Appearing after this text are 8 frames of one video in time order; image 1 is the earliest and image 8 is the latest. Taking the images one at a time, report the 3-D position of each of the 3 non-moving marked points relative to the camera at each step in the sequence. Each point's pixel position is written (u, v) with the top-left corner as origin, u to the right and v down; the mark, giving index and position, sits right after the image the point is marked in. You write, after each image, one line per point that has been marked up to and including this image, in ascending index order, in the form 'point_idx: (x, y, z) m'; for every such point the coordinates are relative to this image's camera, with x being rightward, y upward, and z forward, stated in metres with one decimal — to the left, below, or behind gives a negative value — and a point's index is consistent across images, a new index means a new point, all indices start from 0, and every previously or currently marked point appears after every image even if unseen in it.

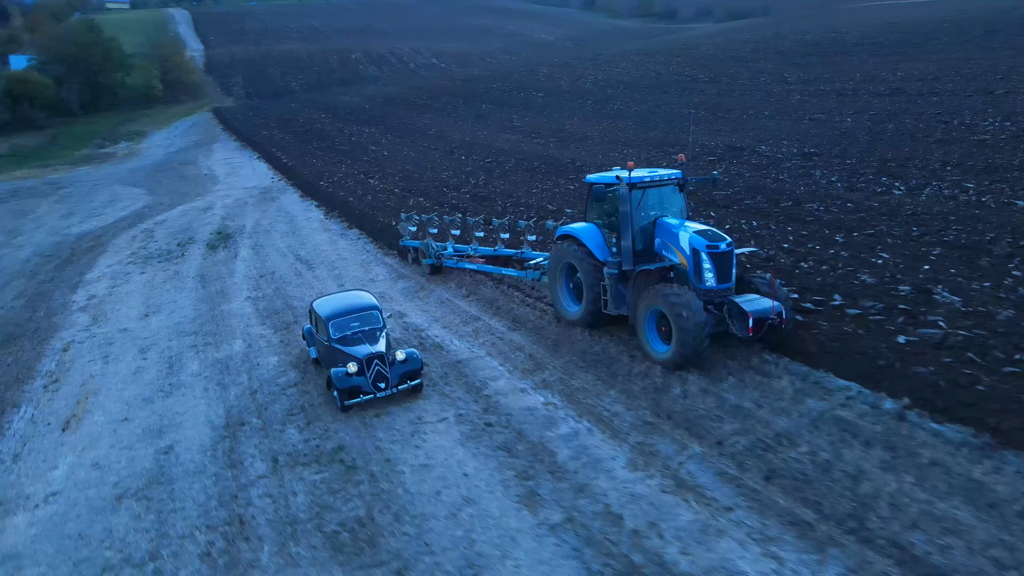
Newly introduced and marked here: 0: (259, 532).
0: (-2.2, -2.1, +6.3) m
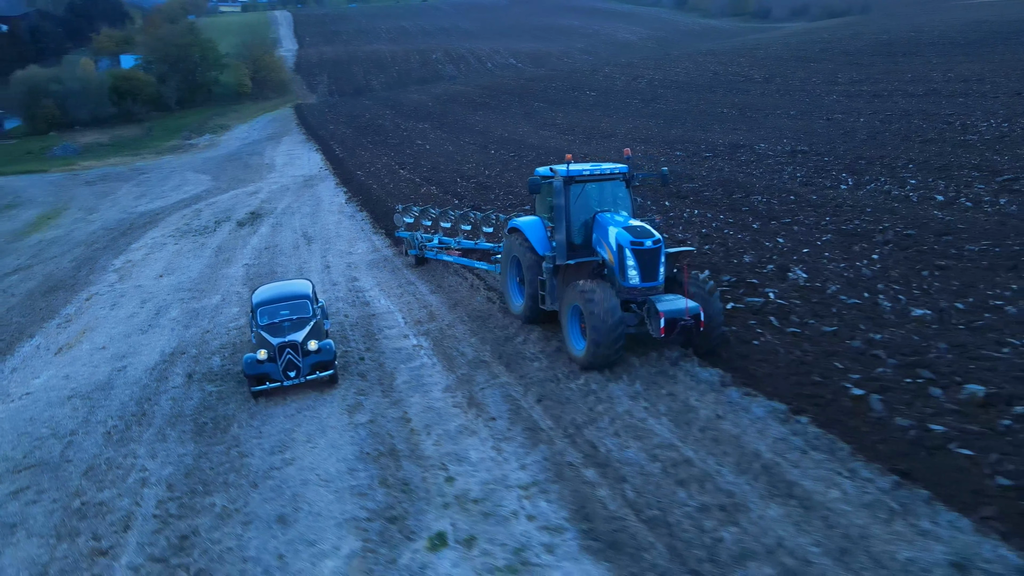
0: (-4.0, -1.5, +8.2) m
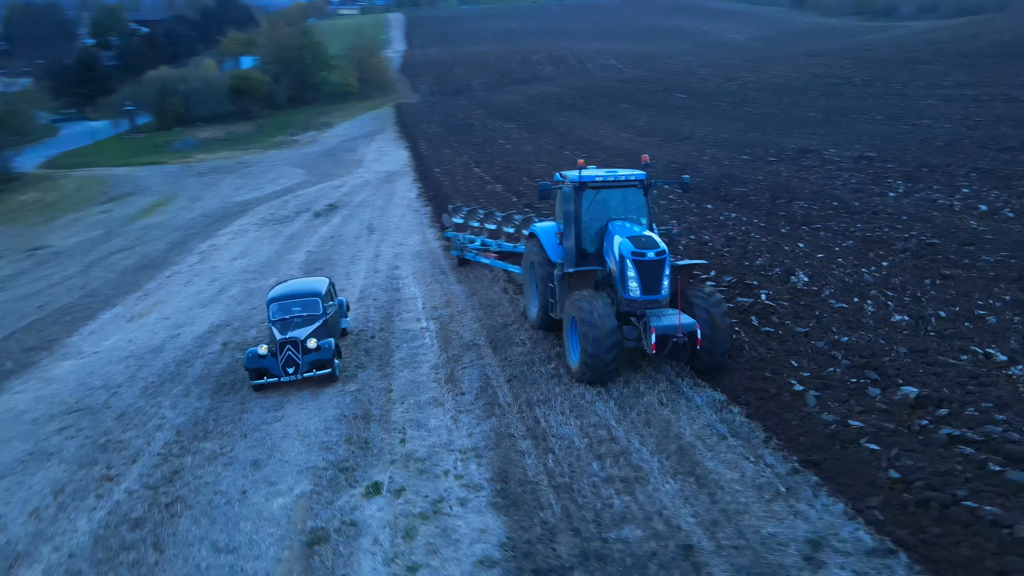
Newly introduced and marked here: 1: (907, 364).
0: (-4.2, -1.1, +9.4) m
1: (+3.8, -0.7, +7.1) m
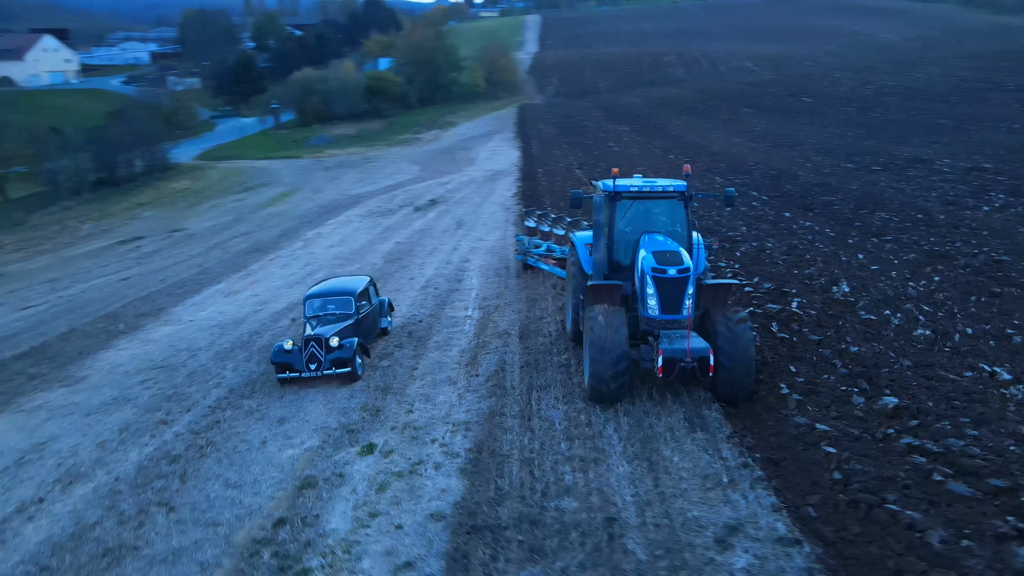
0: (-3.8, -0.8, +10.7) m
1: (+3.8, -0.9, +7.0) m
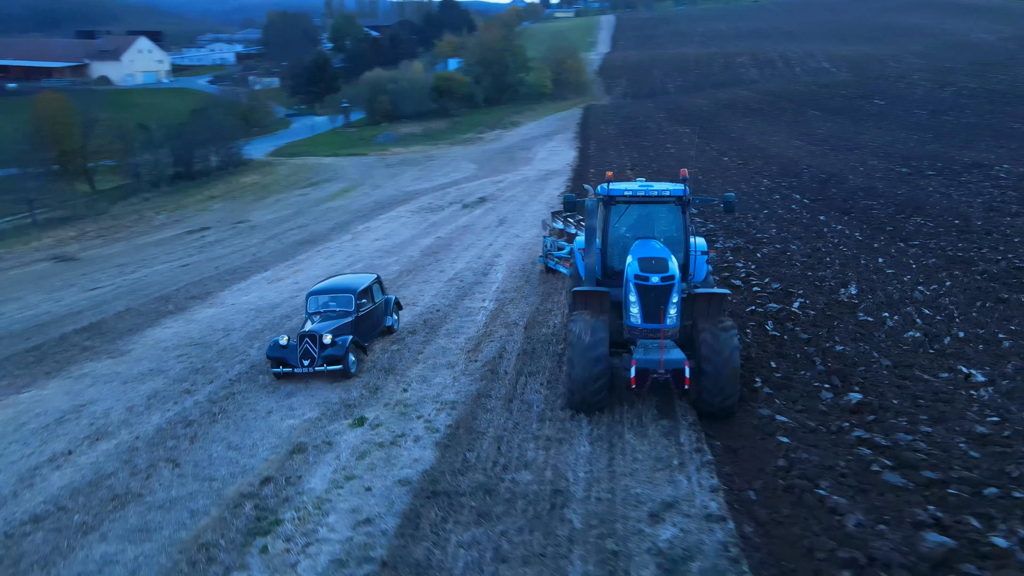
0: (-3.6, -0.6, +11.4) m
1: (+3.6, -0.8, +7.1) m
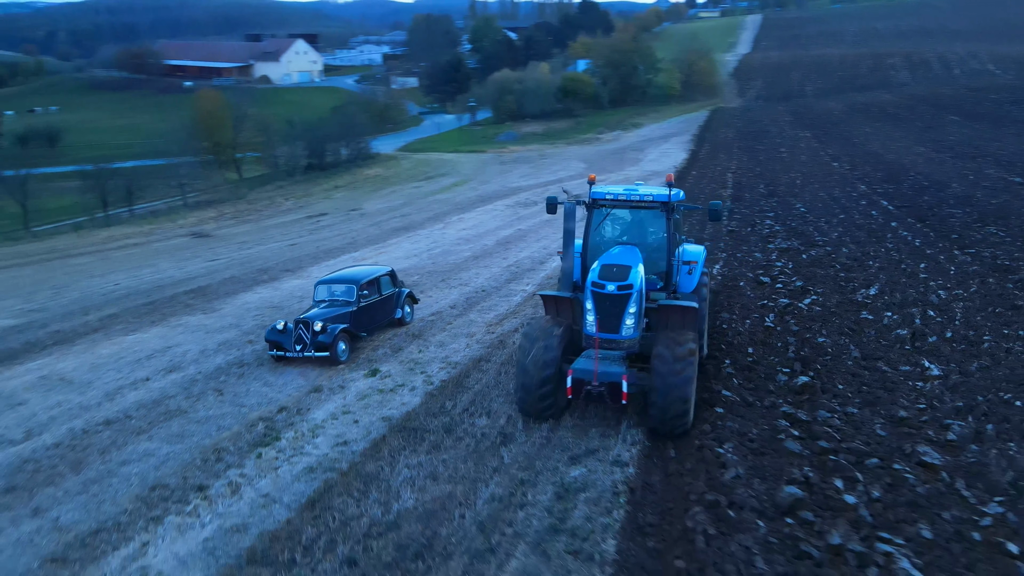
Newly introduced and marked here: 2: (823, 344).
0: (-2.9, -0.2, +13.0) m
1: (+3.4, -0.8, +7.5) m
2: (+3.5, -0.6, +8.1) m
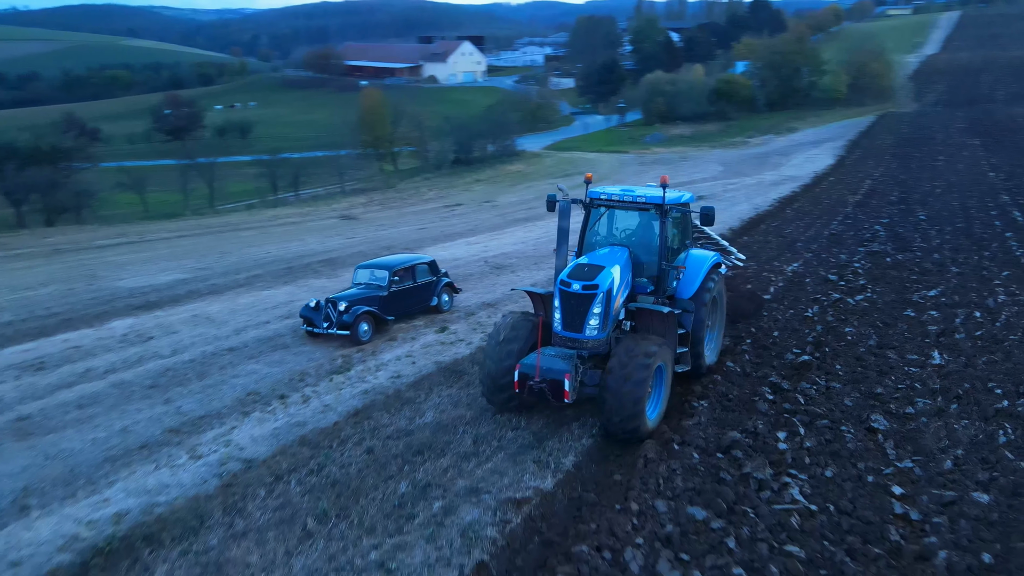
0: (-1.3, +0.3, +14.6) m
1: (+3.7, -0.7, +7.9) m
2: (+3.9, -0.5, +8.5) m
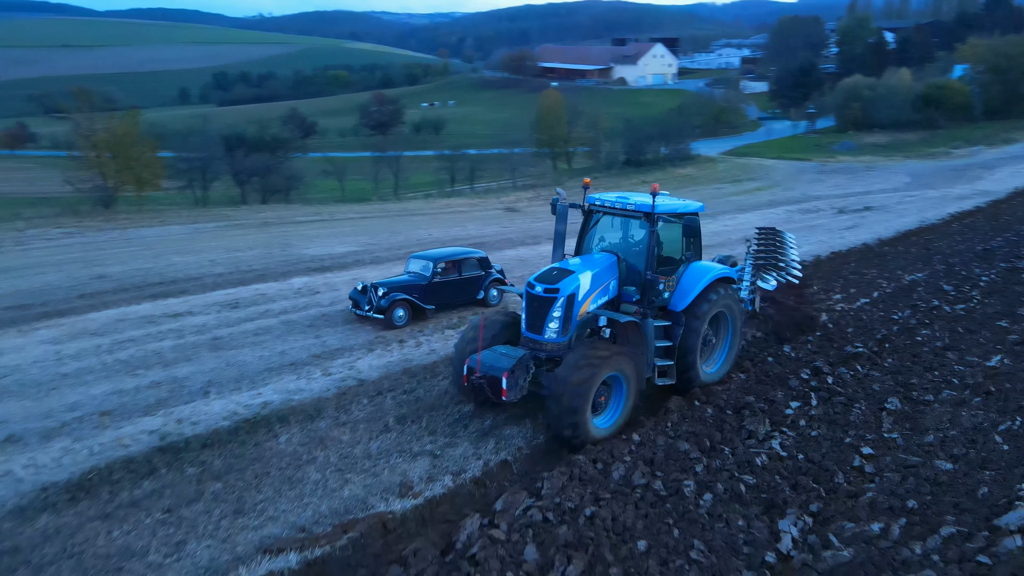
0: (+1.4, +0.6, +15.9) m
1: (+4.6, -0.7, +8.3) m
2: (+5.0, -0.6, +8.8) m
